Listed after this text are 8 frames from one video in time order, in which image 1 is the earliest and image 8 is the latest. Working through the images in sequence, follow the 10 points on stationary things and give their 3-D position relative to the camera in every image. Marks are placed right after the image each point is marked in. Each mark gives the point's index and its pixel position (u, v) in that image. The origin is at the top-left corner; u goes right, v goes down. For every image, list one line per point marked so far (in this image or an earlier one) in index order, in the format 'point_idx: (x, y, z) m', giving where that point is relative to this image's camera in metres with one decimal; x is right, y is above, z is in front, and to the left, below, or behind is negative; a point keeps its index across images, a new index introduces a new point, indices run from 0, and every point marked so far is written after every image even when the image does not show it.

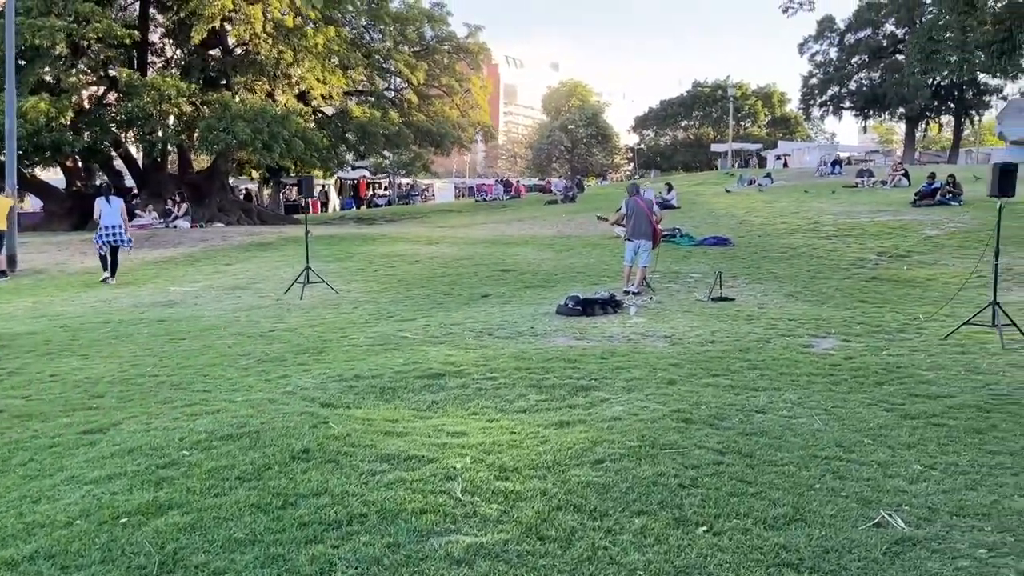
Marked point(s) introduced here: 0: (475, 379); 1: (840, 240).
0: (-0.2, -0.6, +5.6) m
1: (+6.1, +0.9, +16.0) m
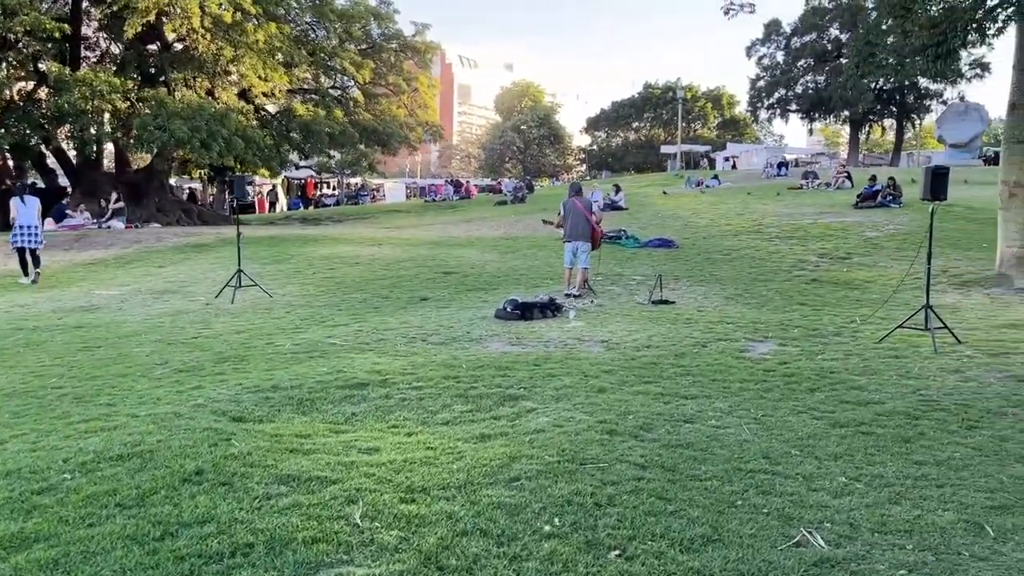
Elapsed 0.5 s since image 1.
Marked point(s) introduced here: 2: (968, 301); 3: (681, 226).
0: (-0.7, -0.6, +5.4) m
1: (+5.1, +0.9, +16.1) m
2: (+5.3, -0.2, +10.0) m
3: (+3.7, +1.4, +18.6) m
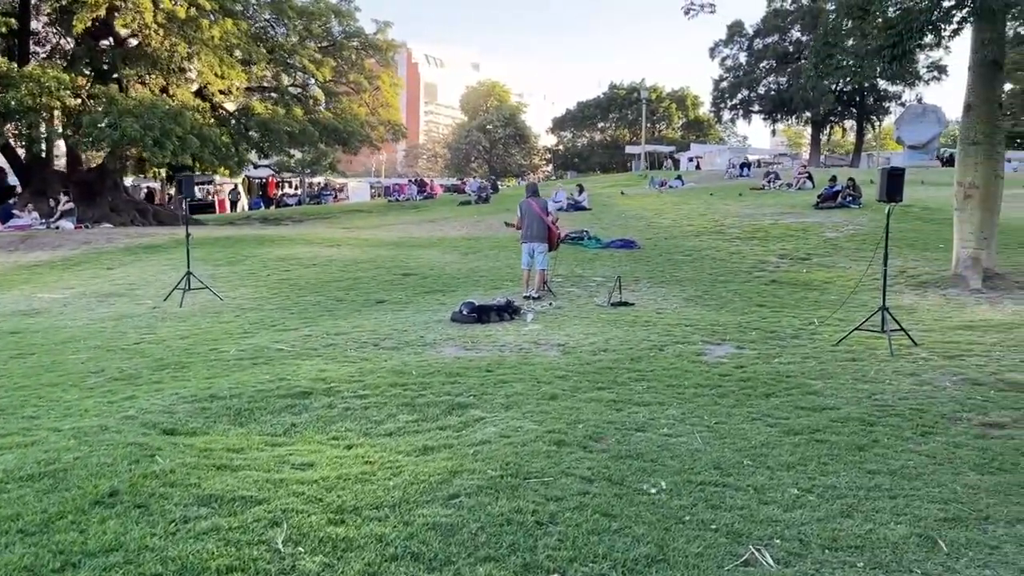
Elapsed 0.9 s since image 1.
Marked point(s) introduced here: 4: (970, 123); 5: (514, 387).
0: (-1.0, -0.7, +5.2) m
1: (+4.4, +0.9, +16.1) m
2: (+4.8, -0.2, +10.0) m
3: (+2.9, +1.3, +18.6) m
4: (+6.0, +2.2, +11.1) m
5: (0.0, -0.6, +5.5) m
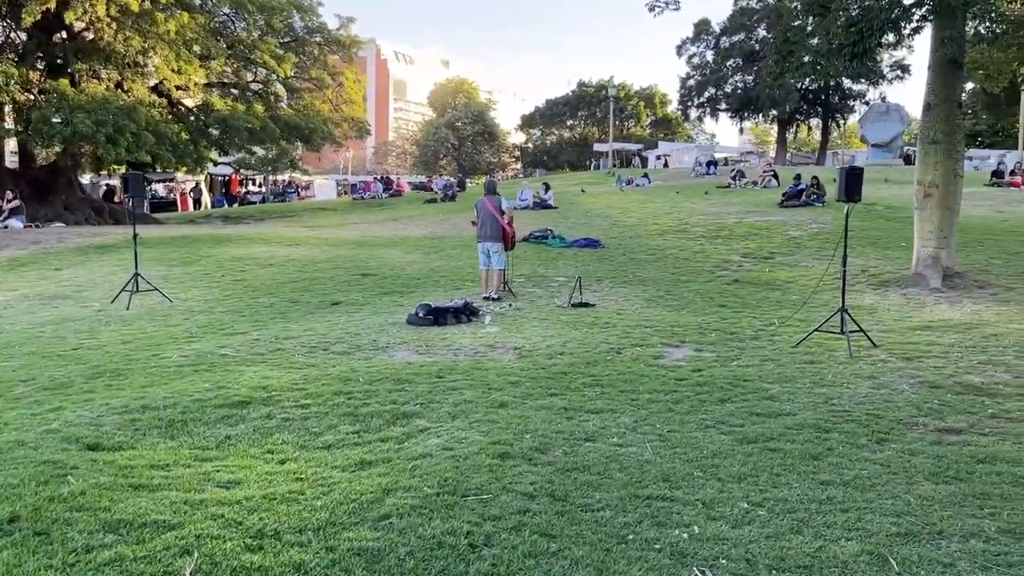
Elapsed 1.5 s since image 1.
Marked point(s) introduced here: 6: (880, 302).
0: (-1.3, -0.7, +5.0) m
1: (+3.7, +0.9, +16.1) m
2: (+4.4, -0.2, +10.0) m
3: (+2.1, +1.4, +18.5) m
4: (+5.5, +2.2, +11.1) m
5: (-0.3, -0.7, +5.3) m
6: (+4.3, -0.2, +10.0) m
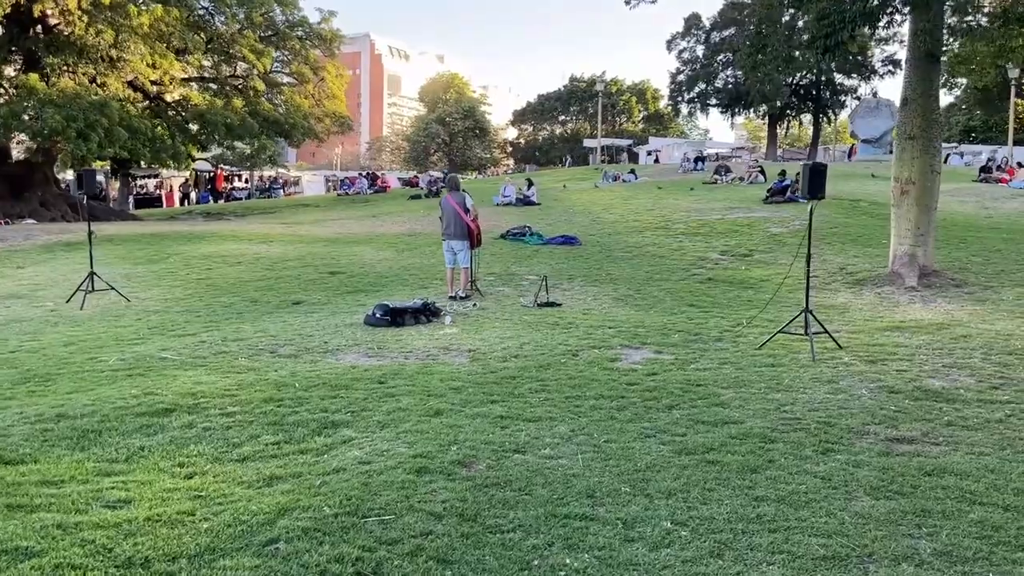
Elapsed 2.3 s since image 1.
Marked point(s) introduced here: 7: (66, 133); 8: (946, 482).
0: (-1.7, -0.7, +4.8) m
1: (+3.2, +0.9, +15.9) m
2: (+4.0, -0.1, +9.8) m
3: (+1.6, +1.4, +18.3) m
4: (+5.1, +2.2, +10.9) m
5: (-0.7, -0.7, +5.1) m
6: (+3.9, -0.1, +9.9) m
7: (-8.8, +3.1, +16.8) m
8: (+2.0, -0.9, +3.9) m
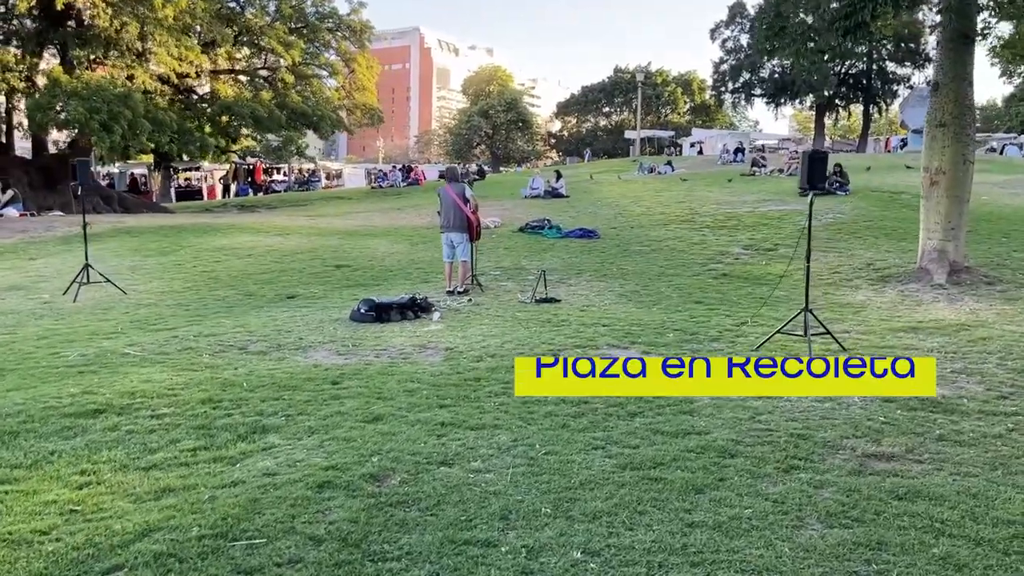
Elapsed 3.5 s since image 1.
0: (-2.0, -0.7, +4.5) m
1: (+3.6, +1.0, +15.3) m
2: (+4.0, -0.1, +9.3) m
3: (+2.1, +1.5, +17.8) m
4: (+5.1, +2.2, +10.3) m
5: (-0.9, -0.6, +4.8) m
6: (+3.9, -0.1, +9.3) m
7: (-8.4, +3.2, +16.9) m
8: (+1.6, -0.9, +3.5) m
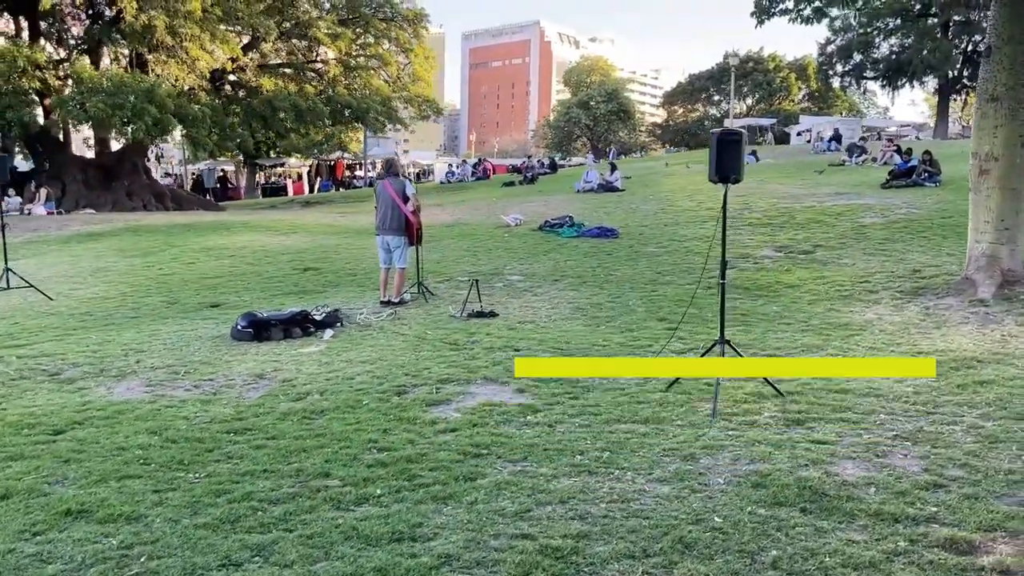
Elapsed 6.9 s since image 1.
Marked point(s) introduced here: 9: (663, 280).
0: (-3.2, -0.8, +3.6) m
1: (+3.8, +0.9, +13.5) m
2: (+3.3, -0.3, +7.5) m
3: (+2.7, +1.5, +16.2) m
4: (+4.6, +2.1, +8.3) m
5: (-2.2, -0.8, +3.7) m
6: (+3.3, -0.3, +7.5) m
7: (-7.8, +3.3, +16.7) m
8: (+0.2, -1.1, +2.0) m
9: (+1.7, +0.1, +9.6) m
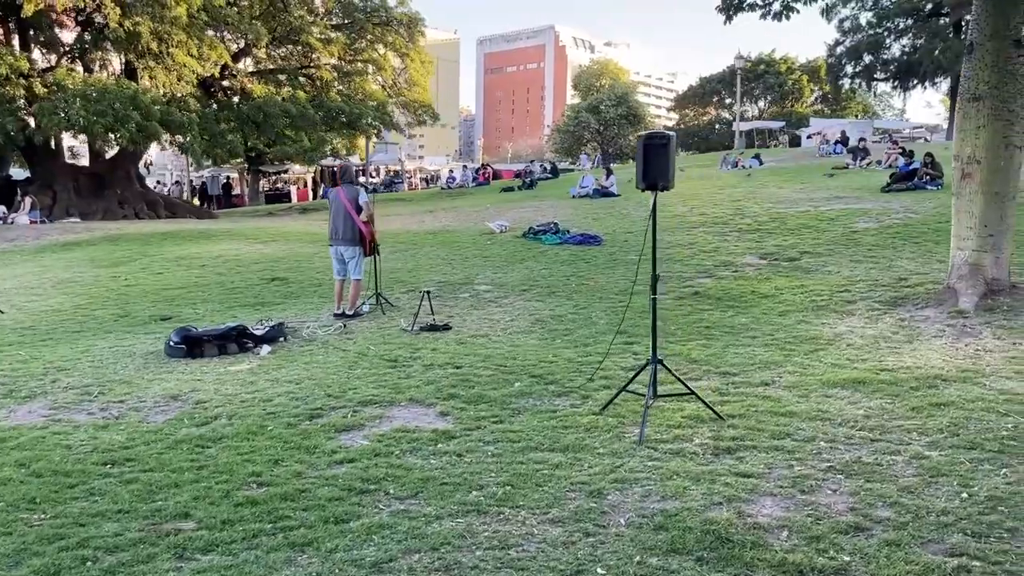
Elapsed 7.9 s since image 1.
0: (-3.7, -0.9, +3.3) m
1: (+3.5, +0.8, +13.1) m
2: (+2.9, -0.3, +7.0) m
3: (+2.4, +1.3, +15.8) m
4: (+4.2, +2.0, +7.9) m
5: (-2.7, -0.9, +3.4) m
6: (+2.9, -0.3, +7.1) m
7: (-8.0, +3.1, +16.6) m
8: (-0.3, -1.1, +1.7) m
9: (+1.4, 0.0, +9.2) m
